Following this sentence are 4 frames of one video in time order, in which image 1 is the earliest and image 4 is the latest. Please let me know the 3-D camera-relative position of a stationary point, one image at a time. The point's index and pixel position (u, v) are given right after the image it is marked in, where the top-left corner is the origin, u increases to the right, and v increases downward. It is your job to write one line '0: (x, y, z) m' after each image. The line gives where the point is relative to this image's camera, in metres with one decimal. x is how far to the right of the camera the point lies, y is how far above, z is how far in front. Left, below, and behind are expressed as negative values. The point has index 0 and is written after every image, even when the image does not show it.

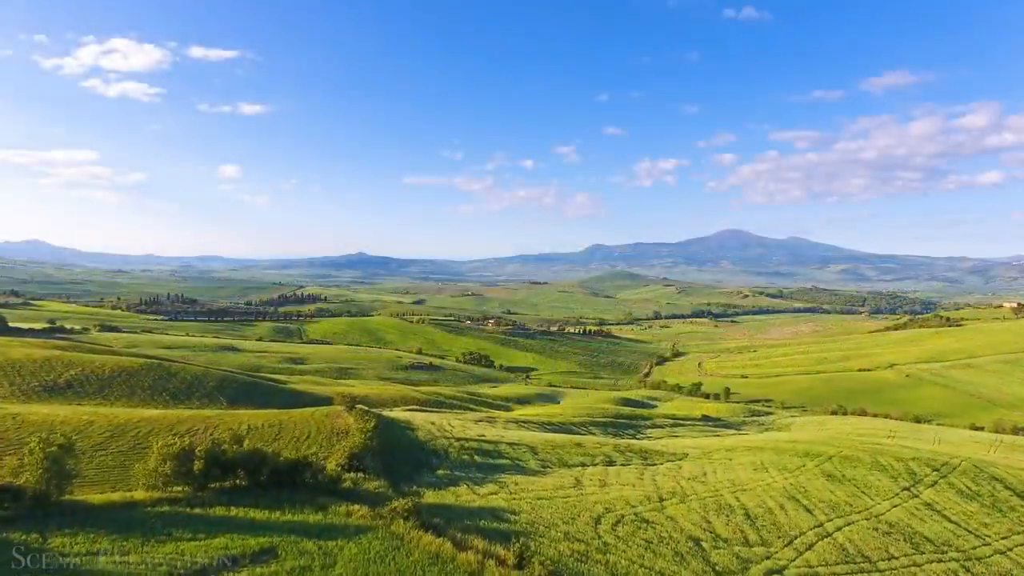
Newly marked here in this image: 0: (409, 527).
0: (-3.5, -8.1, +19.9) m
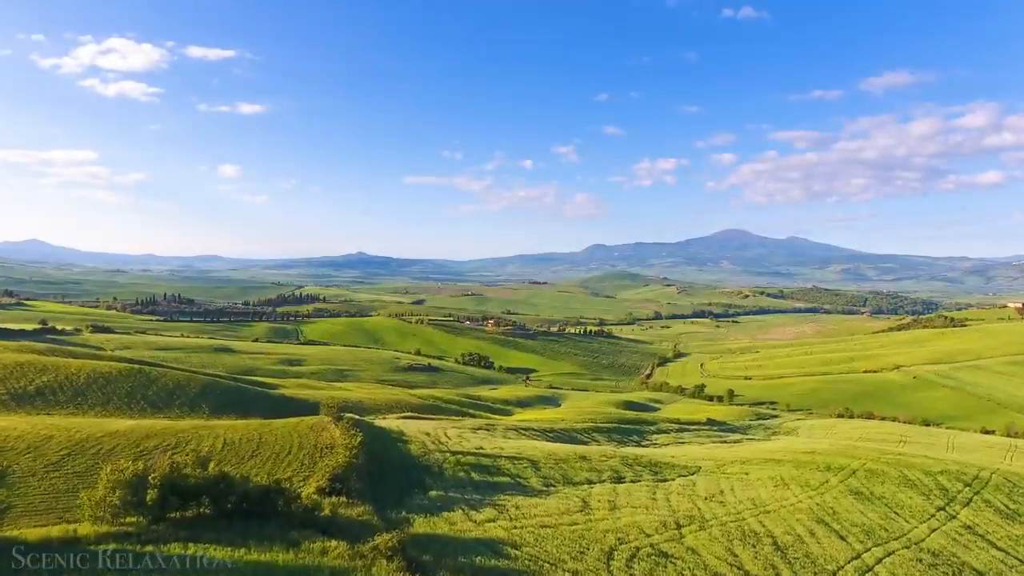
0: (-3.5, -8.2, +17.1) m
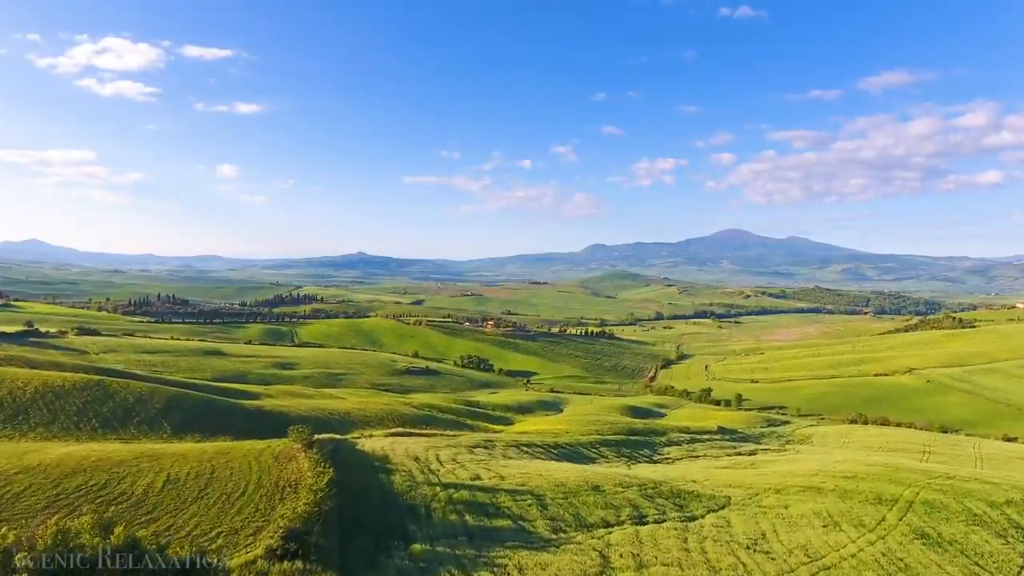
0: (-3.4, -8.4, +12.0) m
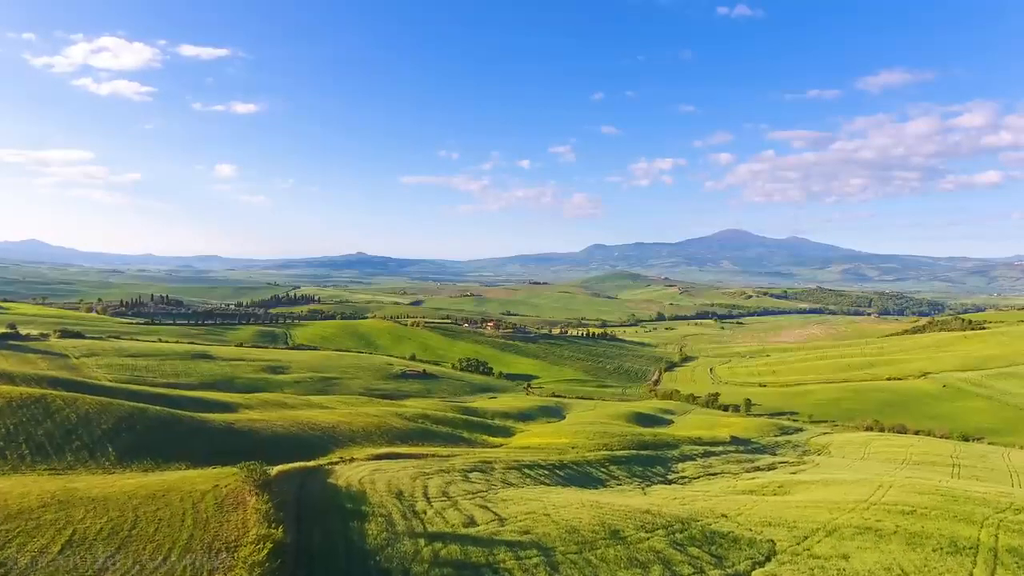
0: (-3.3, -8.6, +6.4) m
